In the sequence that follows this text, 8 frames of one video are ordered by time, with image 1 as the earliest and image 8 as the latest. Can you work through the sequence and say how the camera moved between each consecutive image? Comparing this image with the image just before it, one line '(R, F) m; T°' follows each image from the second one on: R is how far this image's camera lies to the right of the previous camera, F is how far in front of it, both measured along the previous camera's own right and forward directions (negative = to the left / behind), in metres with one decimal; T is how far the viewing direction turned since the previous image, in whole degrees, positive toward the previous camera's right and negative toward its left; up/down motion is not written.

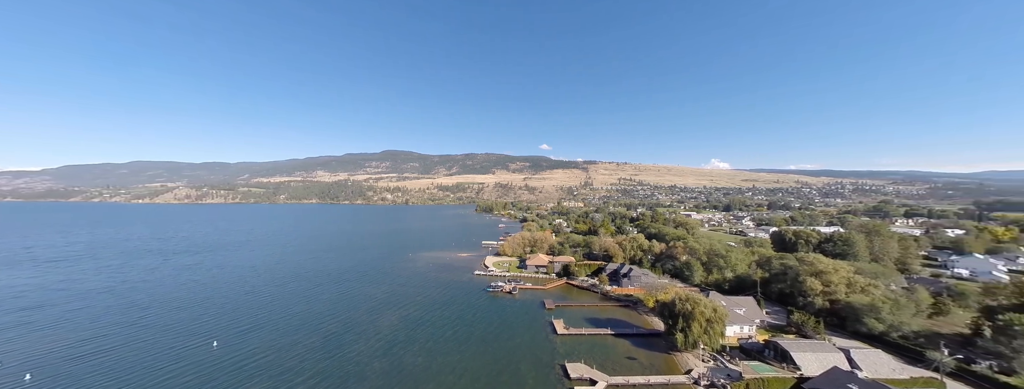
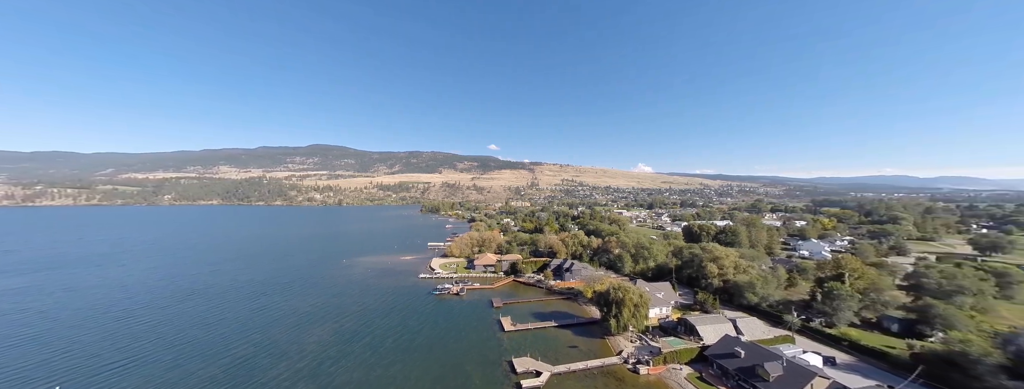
(+0.2, -0.6) m; +11°
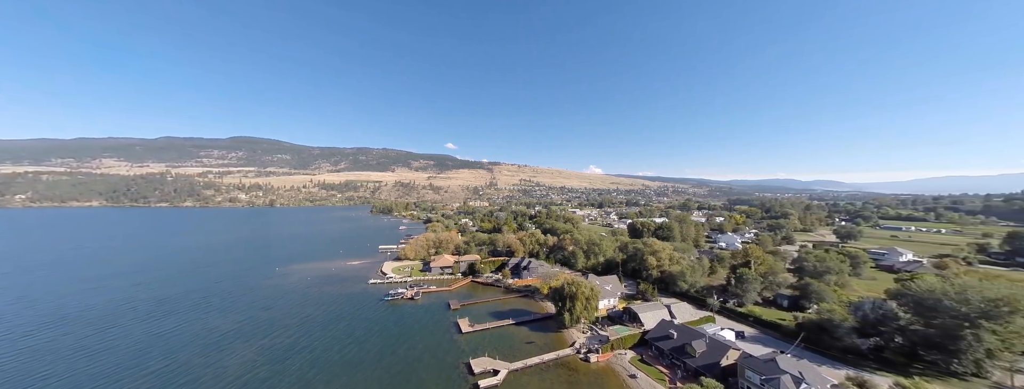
(+0.1, -0.5) m; +9°
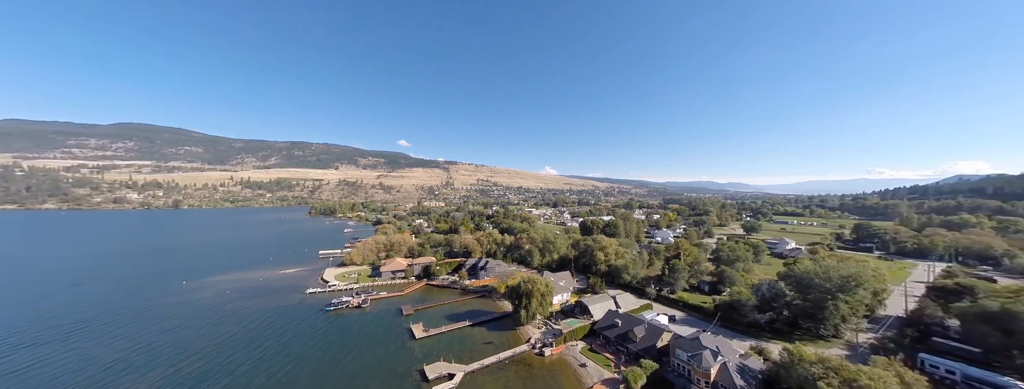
(+0.1, -0.5) m; +9°
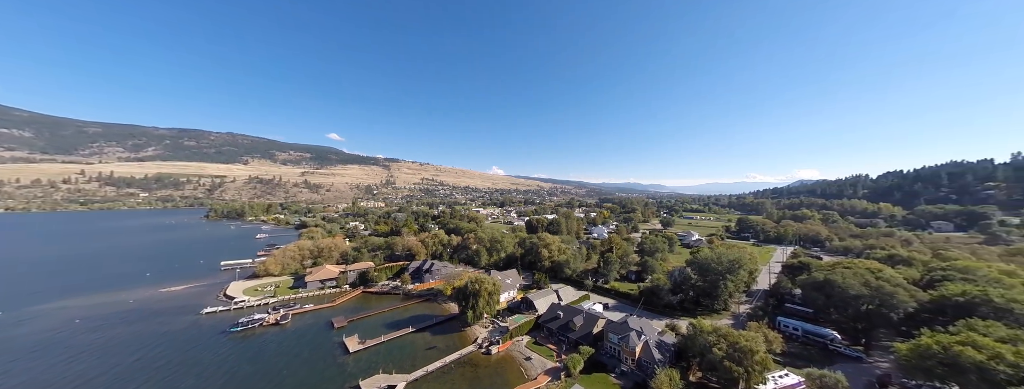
(0.0, -0.6) m; +11°
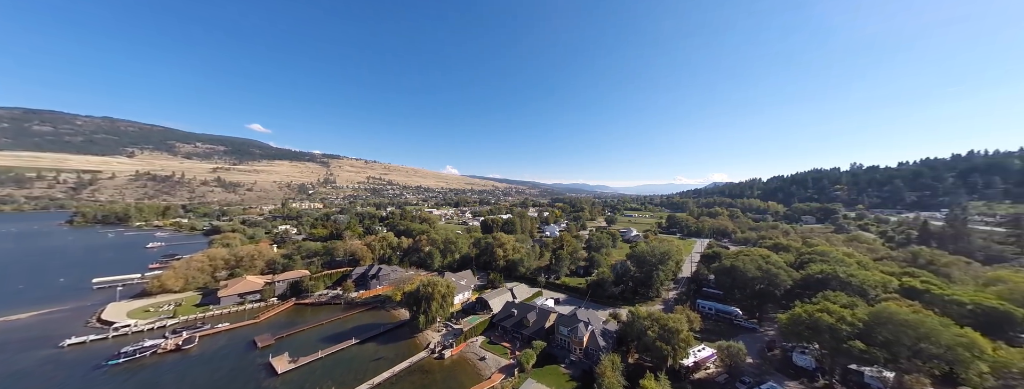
(-0.1, -0.5) m; +9°
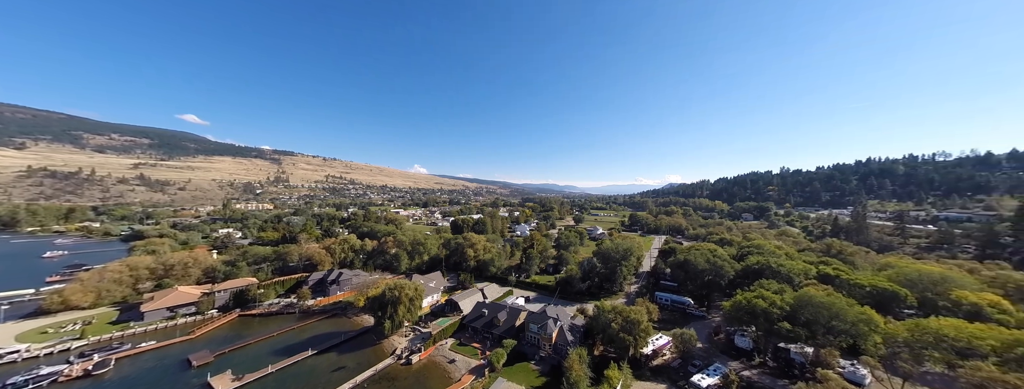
(-0.1, -0.4) m; +6°
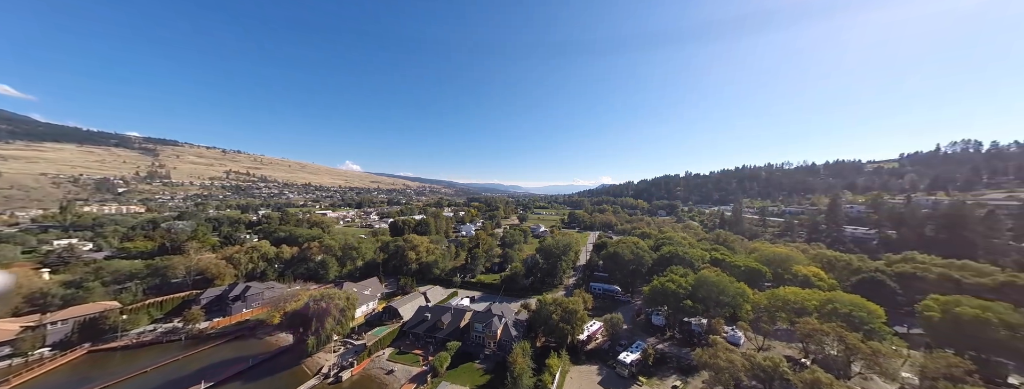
(-0.4, -0.6) m; +12°
